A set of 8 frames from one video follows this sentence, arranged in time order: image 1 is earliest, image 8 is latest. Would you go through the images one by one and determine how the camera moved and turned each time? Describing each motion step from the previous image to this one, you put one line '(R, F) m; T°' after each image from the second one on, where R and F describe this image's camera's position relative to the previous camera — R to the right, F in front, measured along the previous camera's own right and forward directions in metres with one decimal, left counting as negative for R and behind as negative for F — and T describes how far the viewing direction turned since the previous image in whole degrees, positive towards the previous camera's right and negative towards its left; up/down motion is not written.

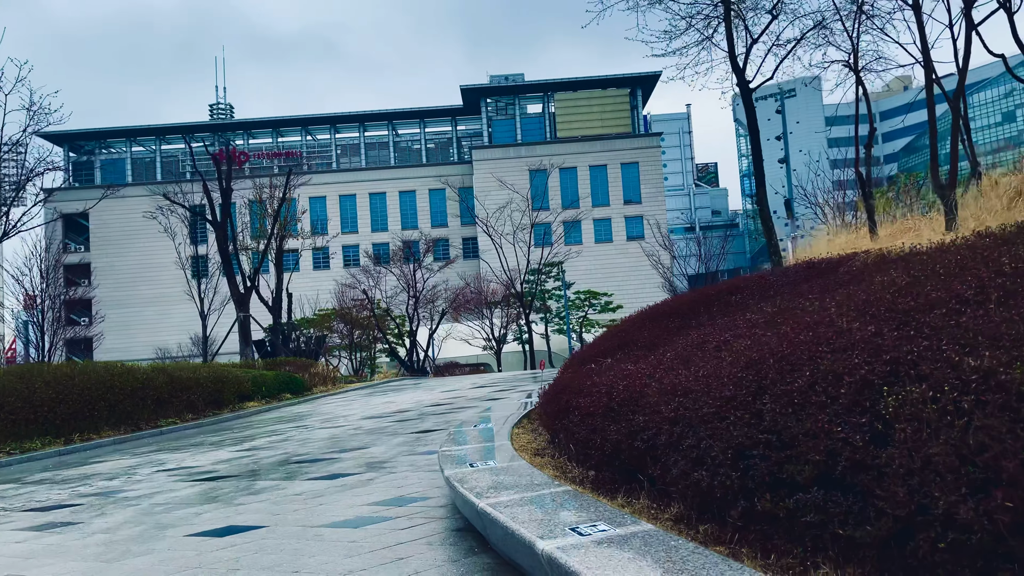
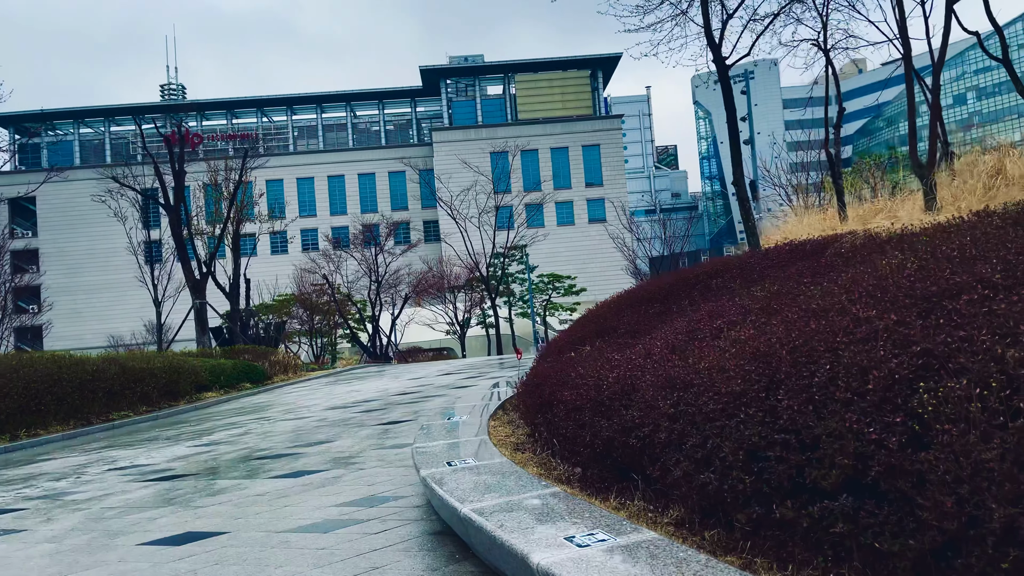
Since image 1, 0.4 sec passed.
(-0.1, +0.4) m; +3°
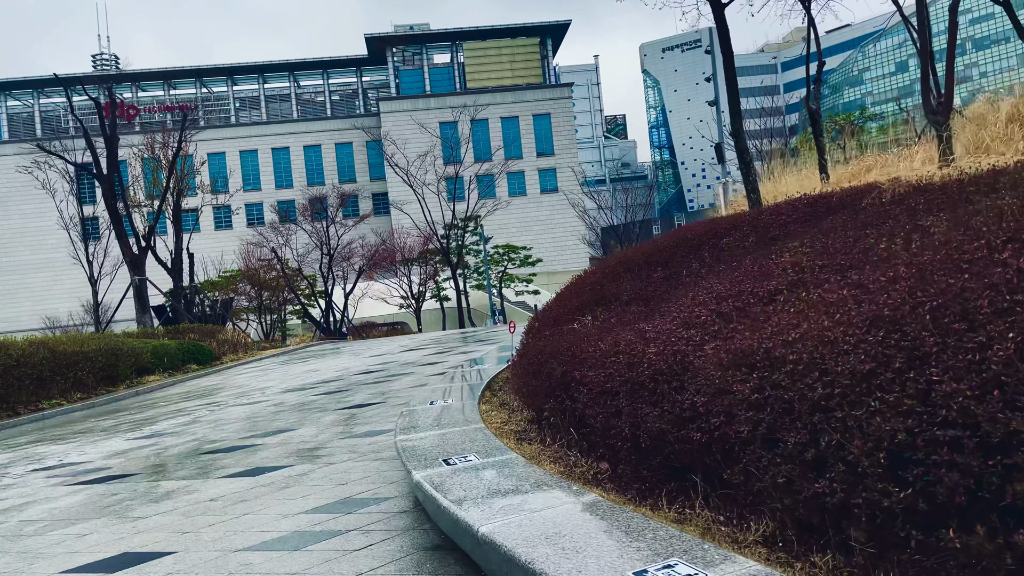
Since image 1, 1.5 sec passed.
(-0.3, +0.9) m; +3°
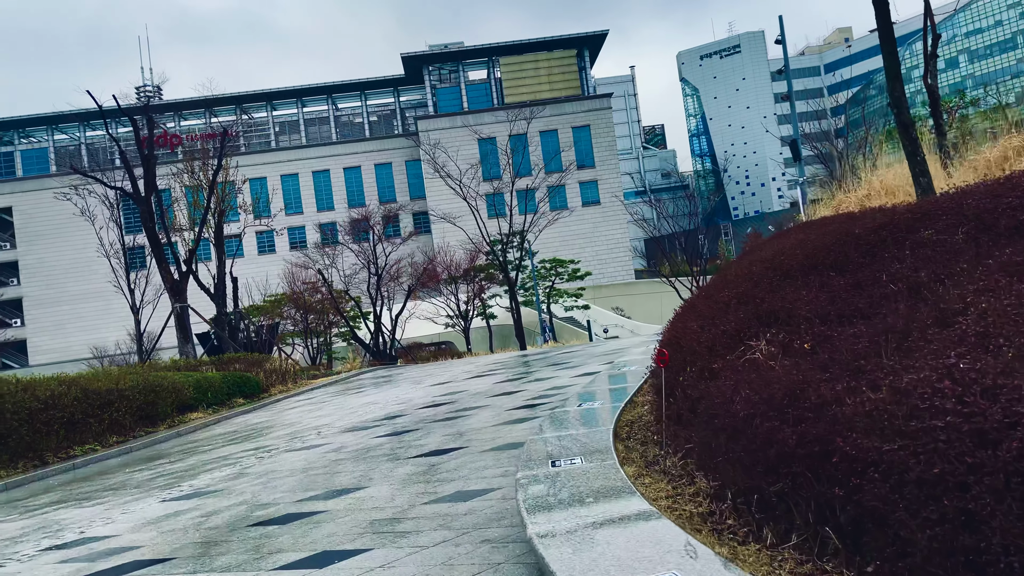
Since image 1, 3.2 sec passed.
(-0.6, +1.6) m; -3°
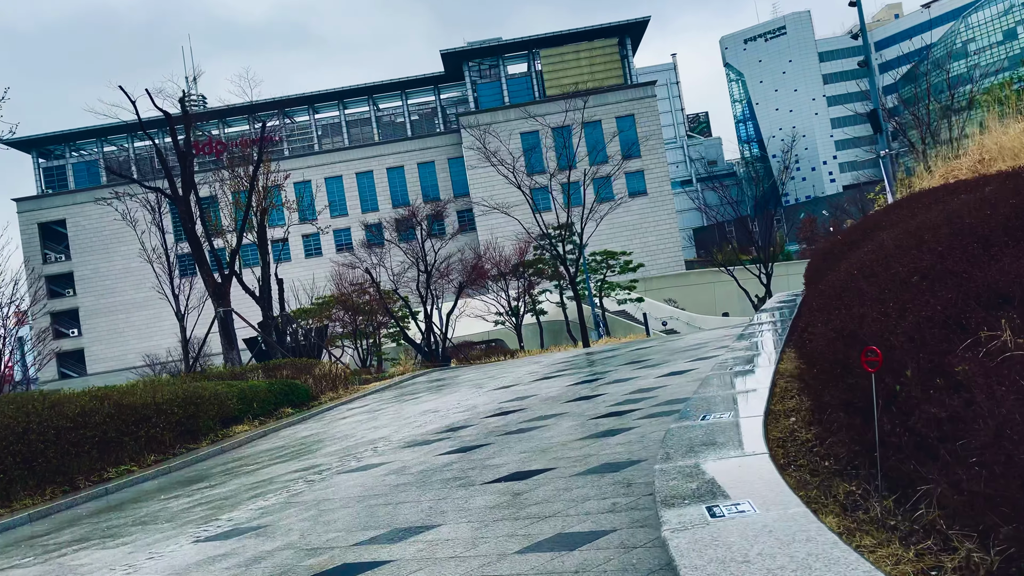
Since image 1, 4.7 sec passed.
(-0.4, +1.3) m; -3°
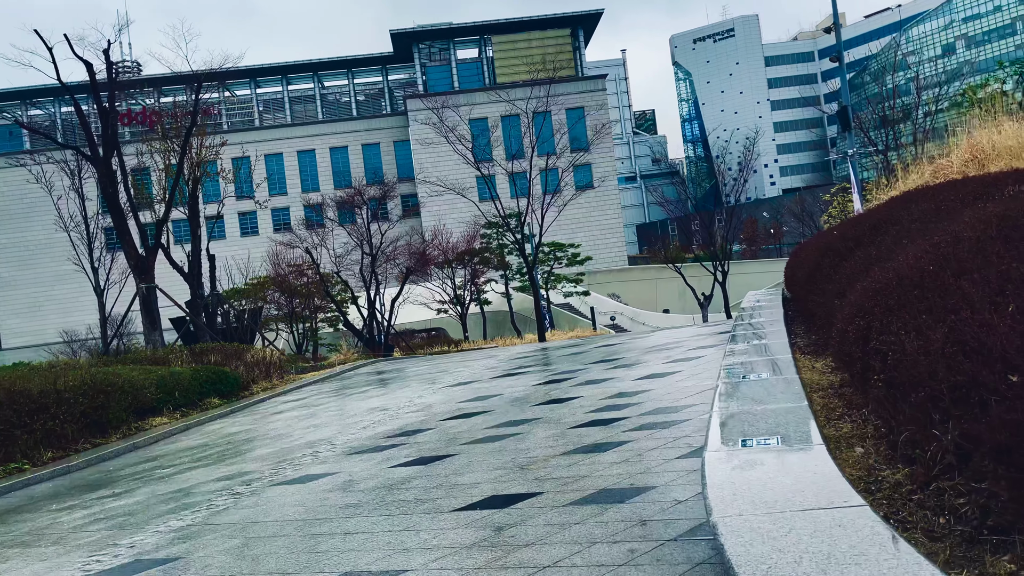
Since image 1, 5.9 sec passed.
(-0.3, +1.2) m; +4°
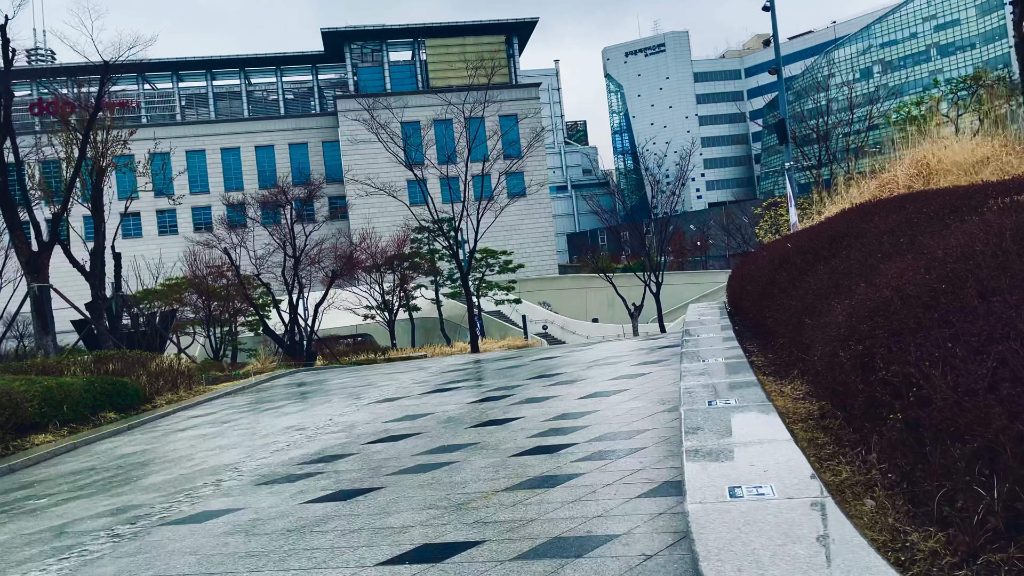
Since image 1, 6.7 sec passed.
(-0.1, +0.8) m; +5°
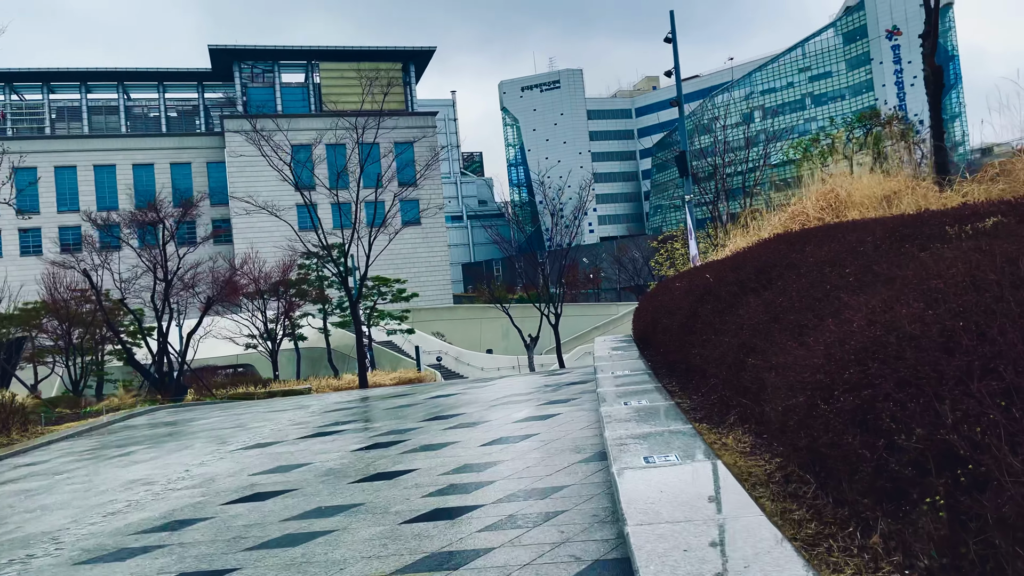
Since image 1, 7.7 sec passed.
(0.0, +1.0) m; +8°
